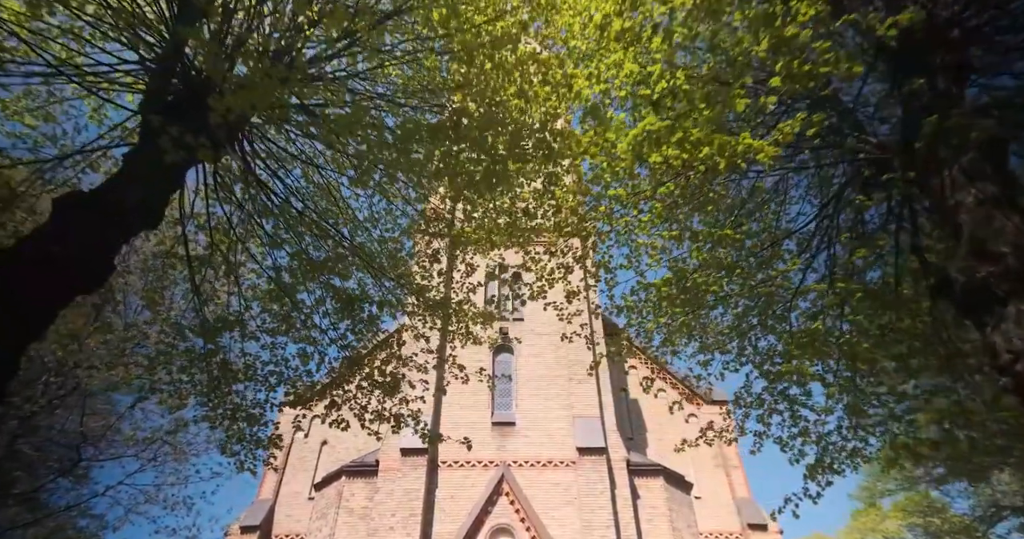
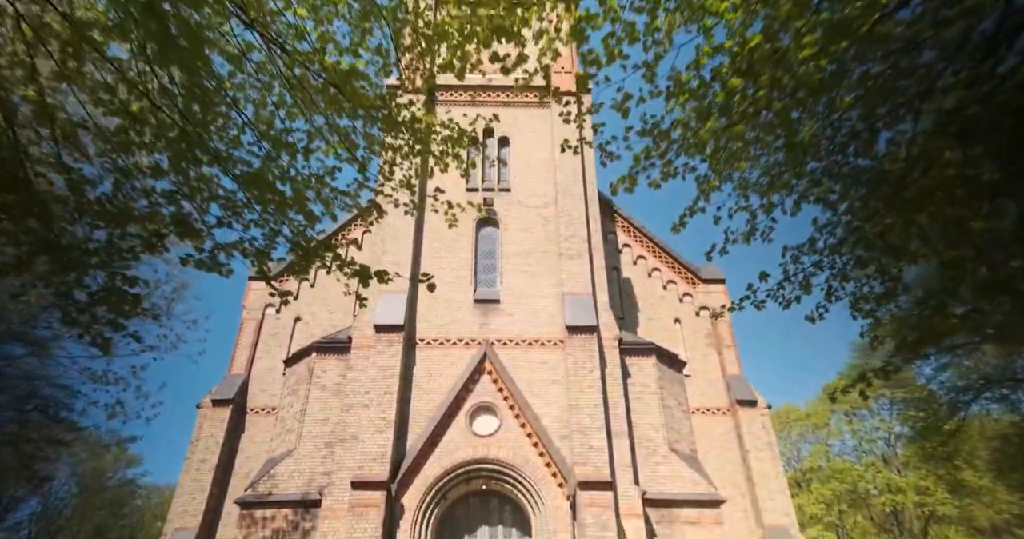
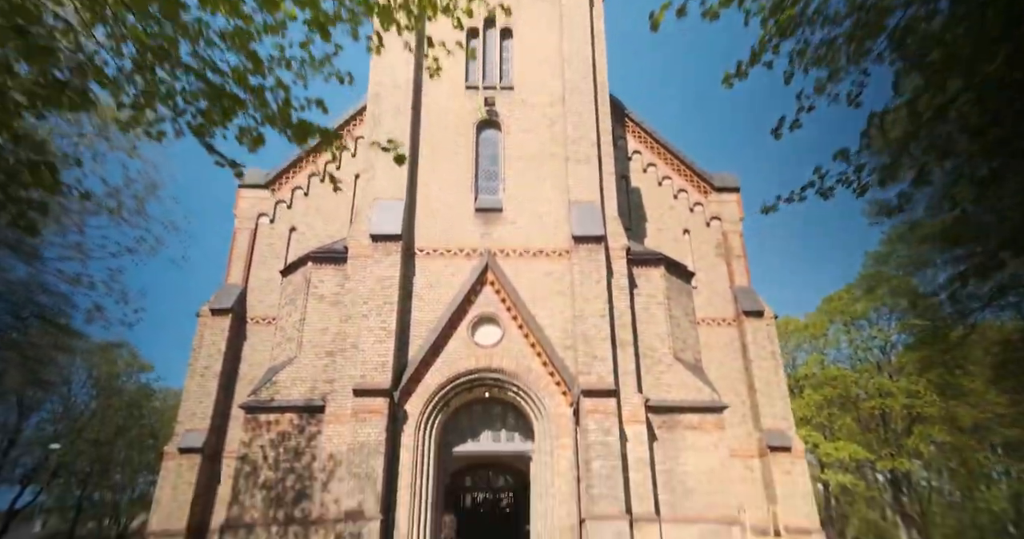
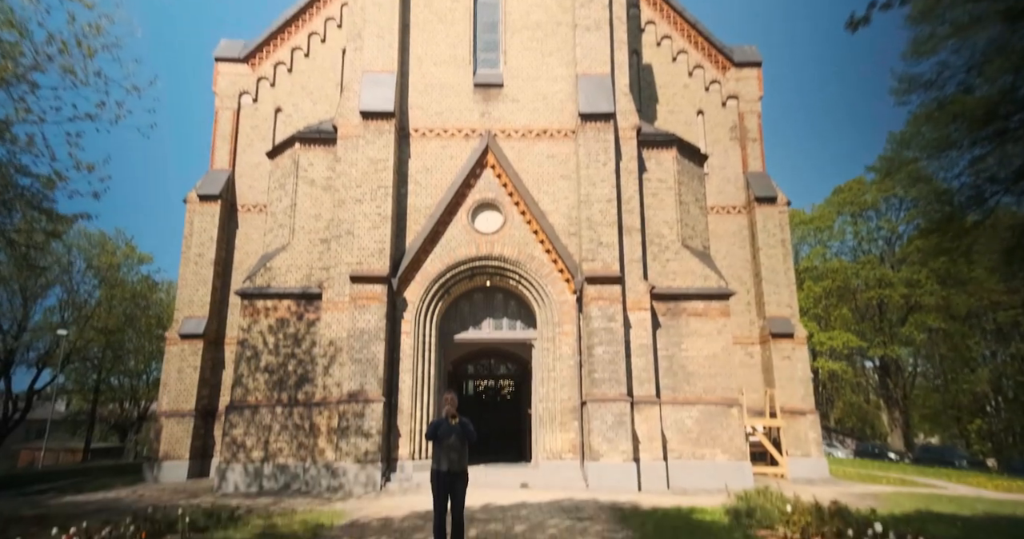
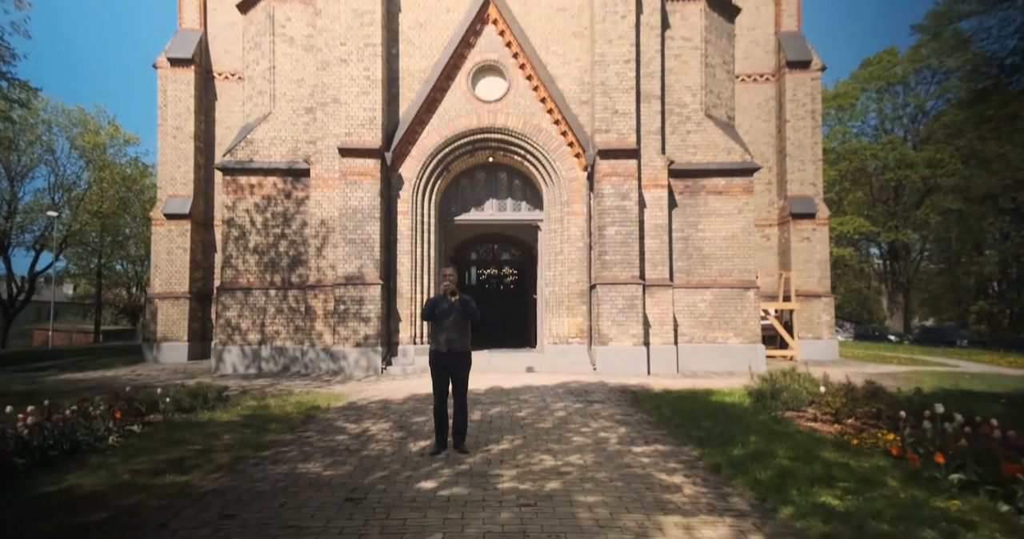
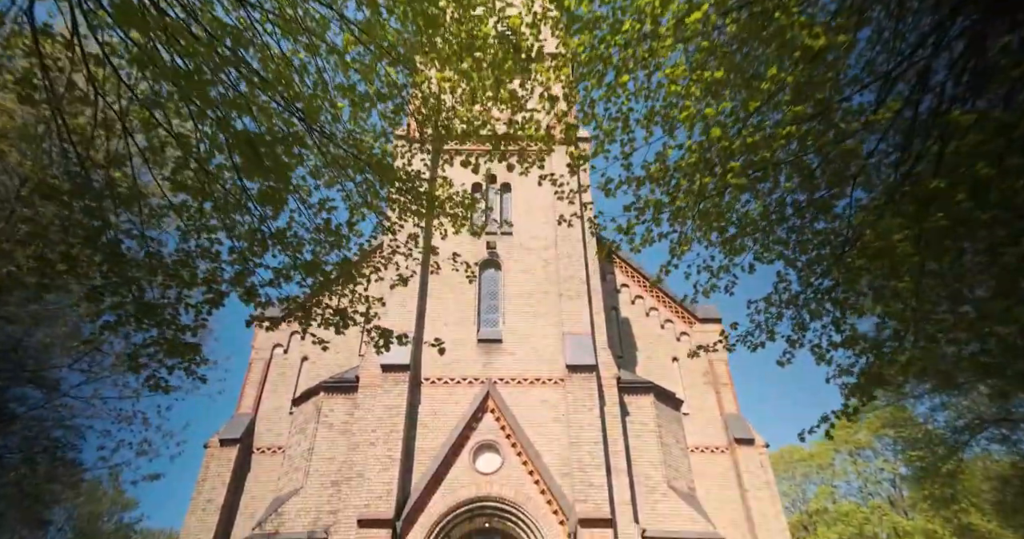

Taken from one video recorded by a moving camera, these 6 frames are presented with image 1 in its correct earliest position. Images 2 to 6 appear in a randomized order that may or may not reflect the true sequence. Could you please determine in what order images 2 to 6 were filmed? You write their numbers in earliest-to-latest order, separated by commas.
6, 2, 3, 4, 5
